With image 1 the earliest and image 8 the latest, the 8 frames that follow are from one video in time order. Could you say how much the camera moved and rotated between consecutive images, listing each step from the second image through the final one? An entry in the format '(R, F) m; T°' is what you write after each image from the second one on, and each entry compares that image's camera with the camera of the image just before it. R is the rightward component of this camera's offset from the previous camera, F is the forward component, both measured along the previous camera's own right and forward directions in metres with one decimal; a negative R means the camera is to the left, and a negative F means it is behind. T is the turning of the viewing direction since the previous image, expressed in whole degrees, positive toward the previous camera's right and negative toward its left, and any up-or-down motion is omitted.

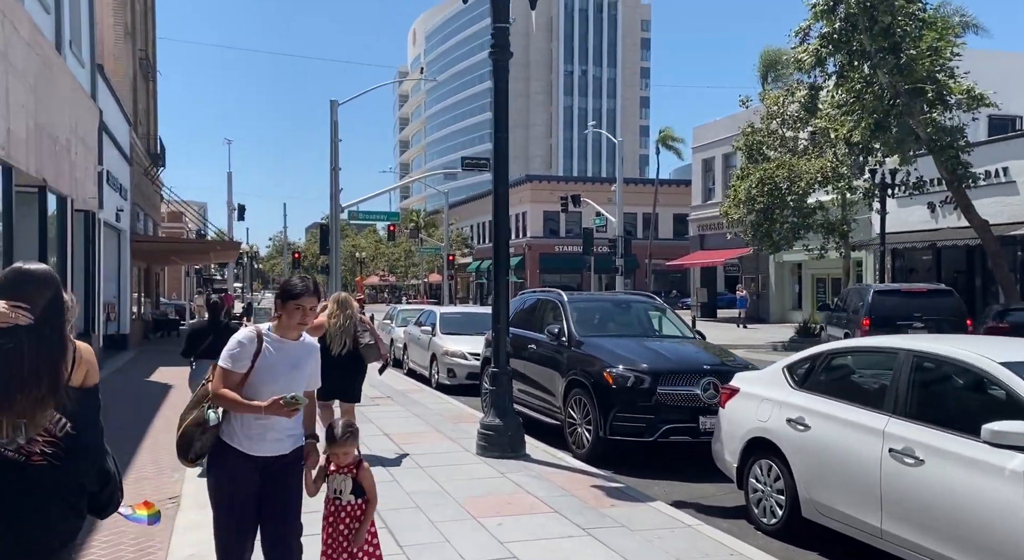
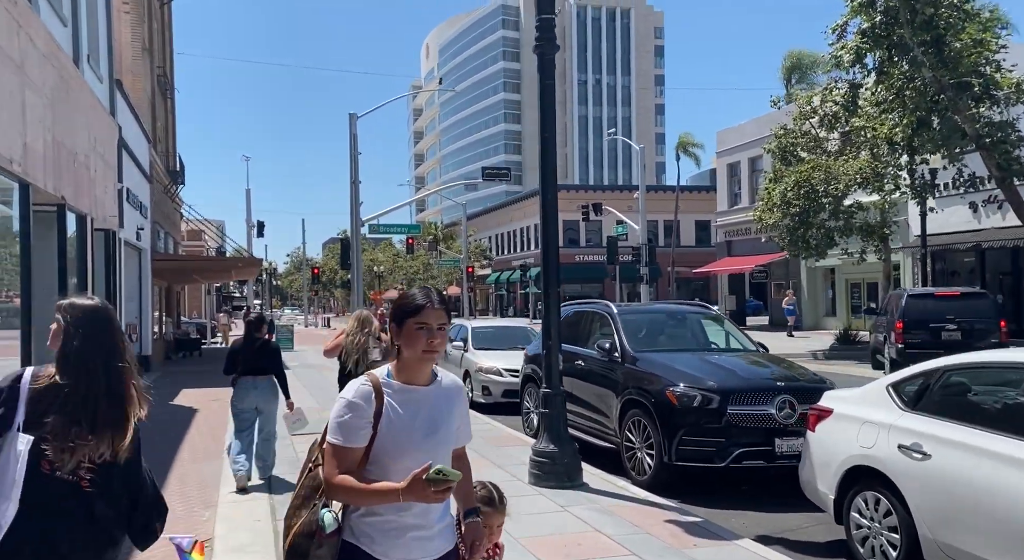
(-0.3, +0.7) m; -1°
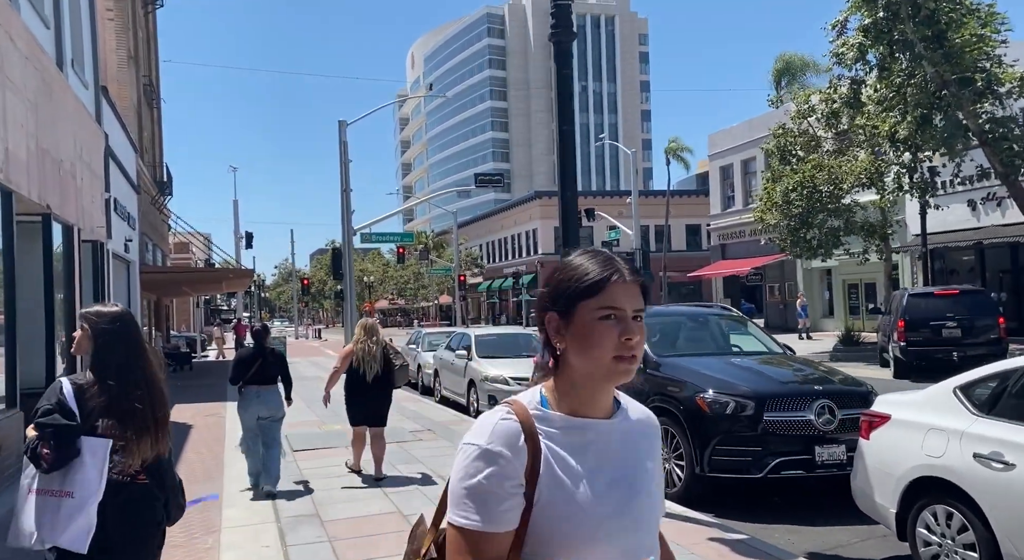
(-0.3, +0.5) m; +1°
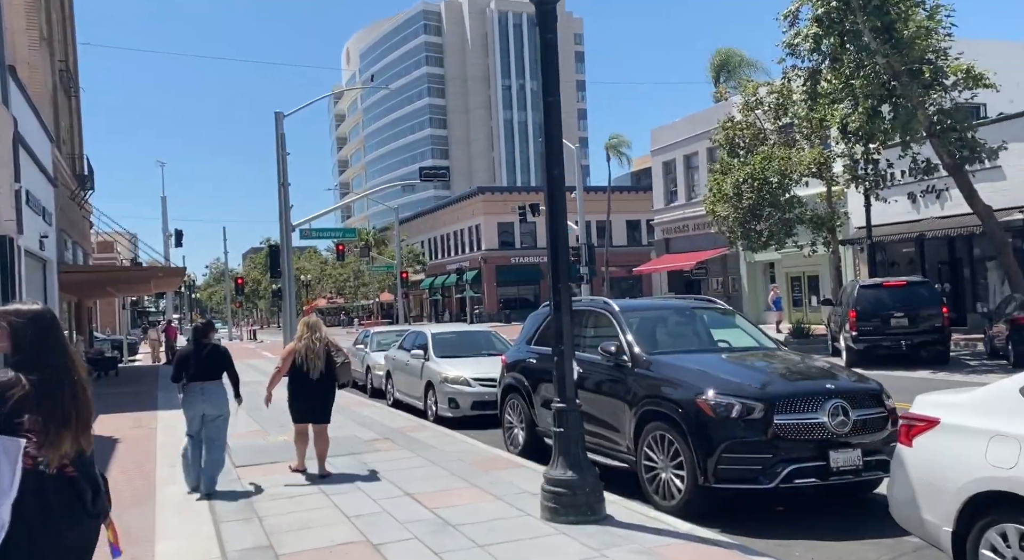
(-0.3, +0.8) m; +4°
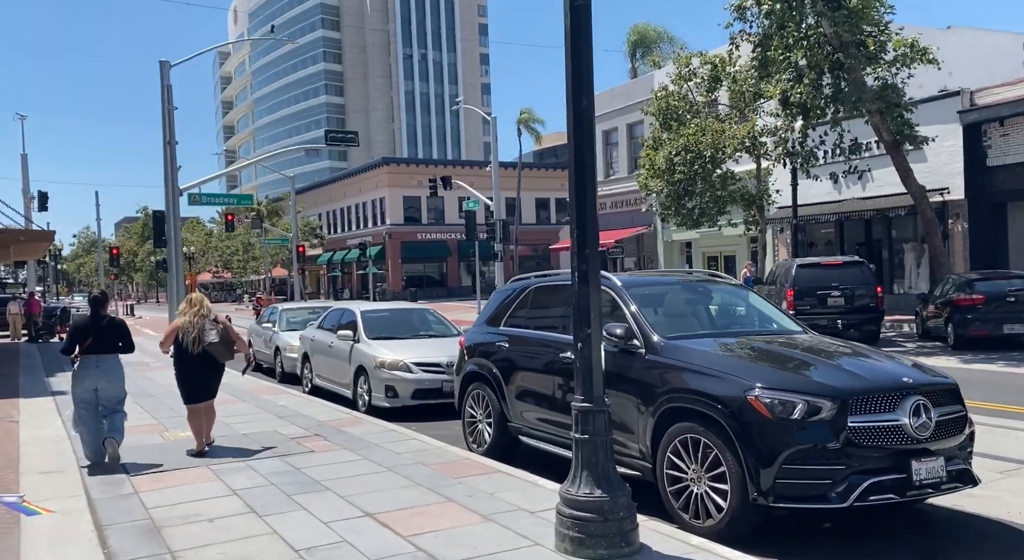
(-0.7, +1.6) m; +7°
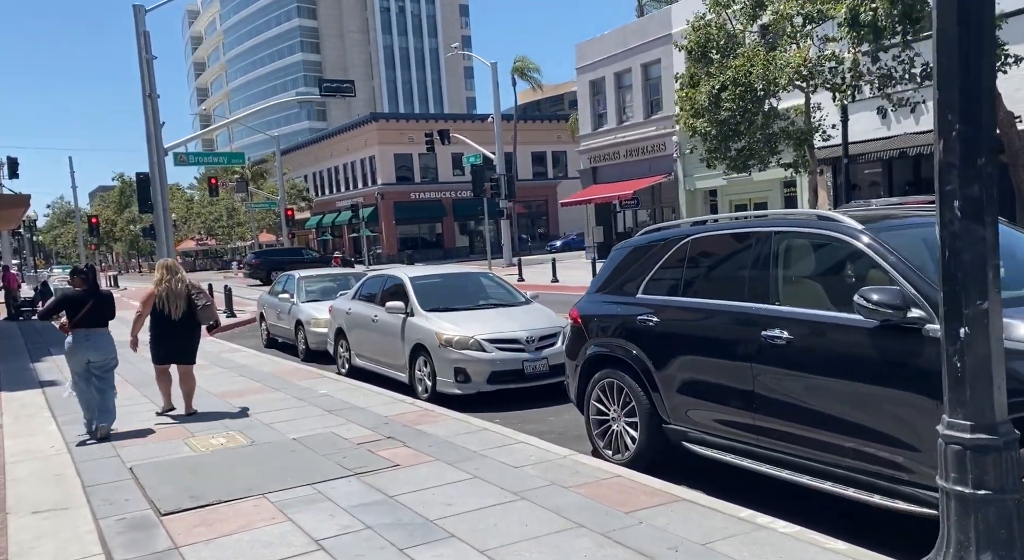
(-1.2, +2.1) m; +1°
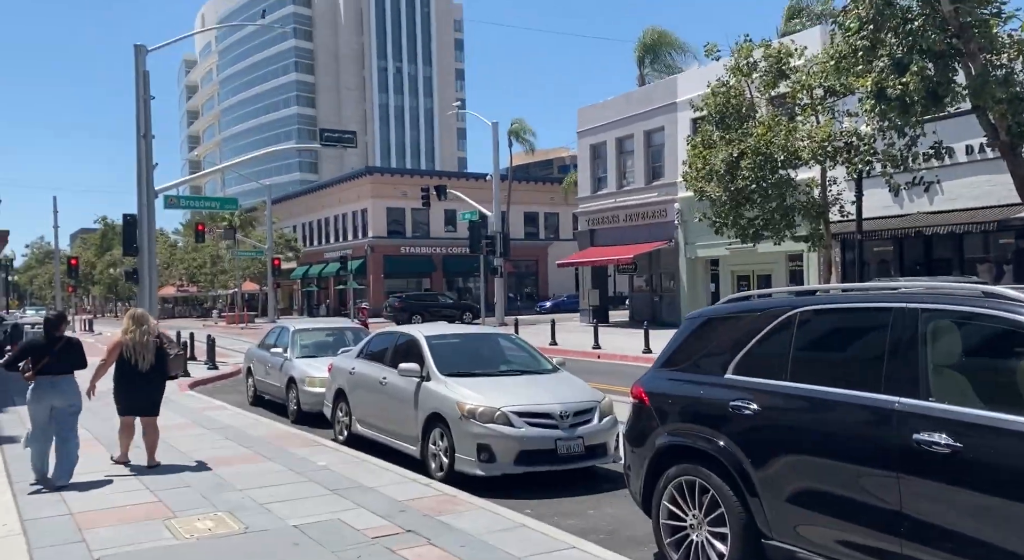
(-0.5, +1.1) m; +1°
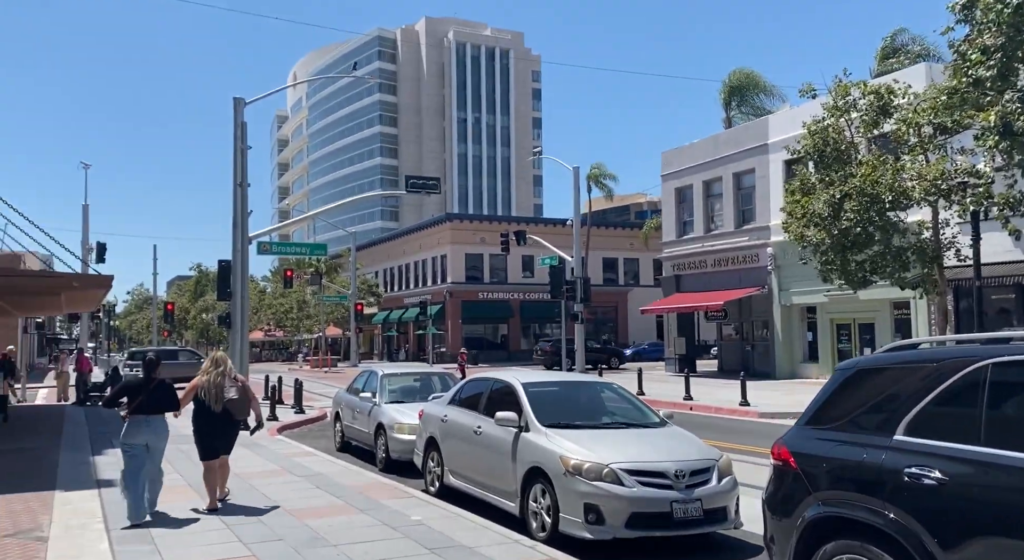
(-0.3, +0.6) m; -5°
